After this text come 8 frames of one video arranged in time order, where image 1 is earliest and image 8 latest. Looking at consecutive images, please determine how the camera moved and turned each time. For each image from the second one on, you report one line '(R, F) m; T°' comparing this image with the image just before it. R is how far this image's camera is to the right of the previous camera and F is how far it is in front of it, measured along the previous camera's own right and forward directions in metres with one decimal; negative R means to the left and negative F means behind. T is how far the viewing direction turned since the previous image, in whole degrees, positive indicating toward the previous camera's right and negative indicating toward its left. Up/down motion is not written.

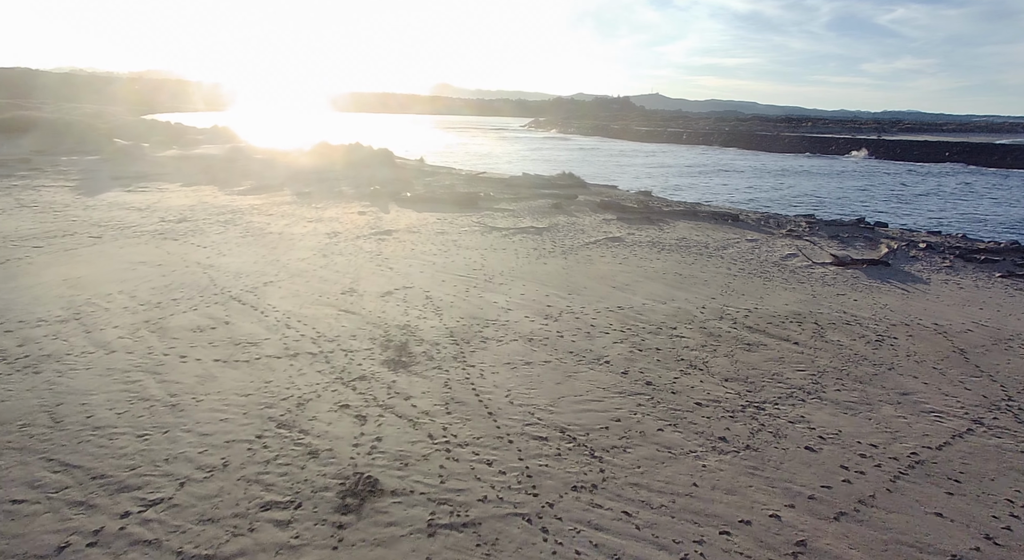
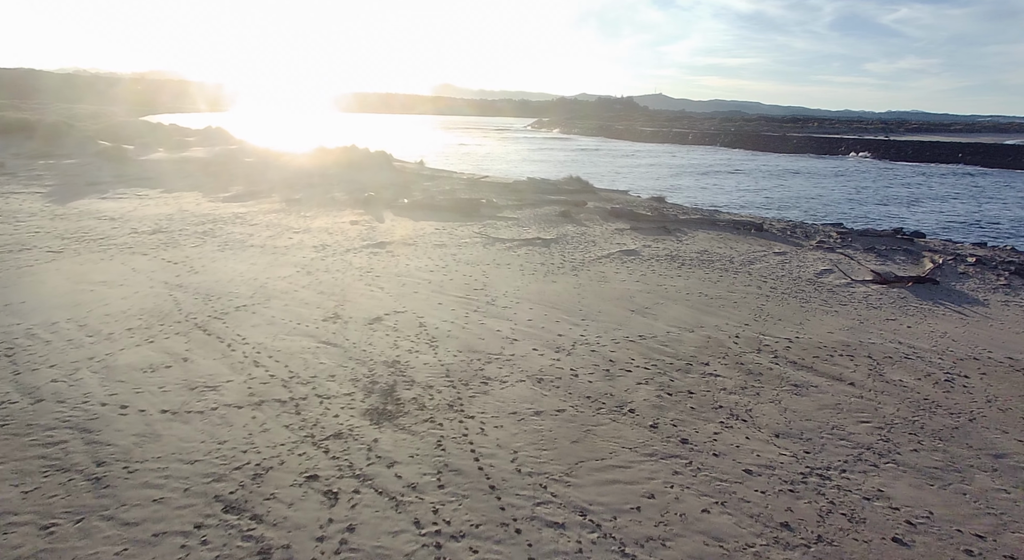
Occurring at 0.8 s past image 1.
(0.0, +1.2) m; 0°
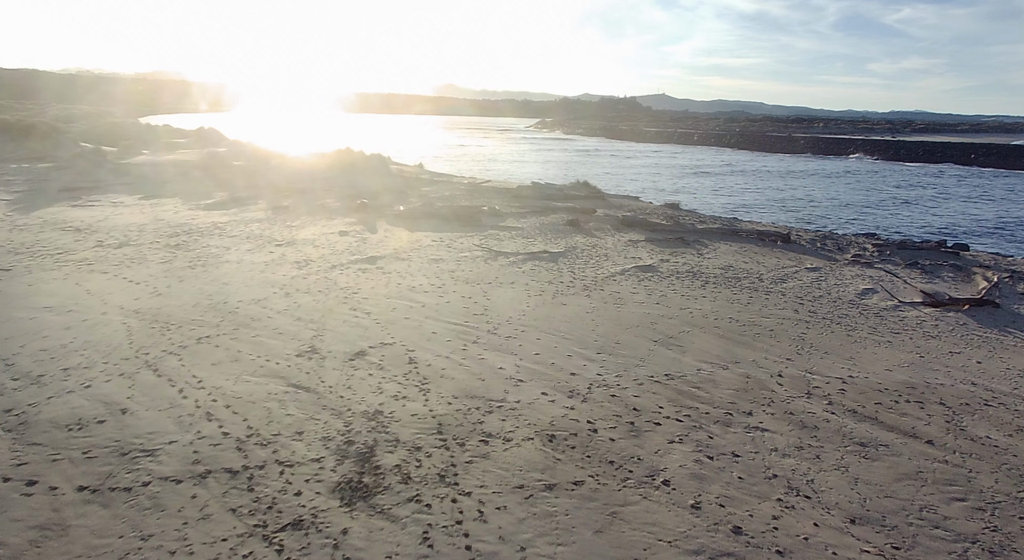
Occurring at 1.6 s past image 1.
(0.0, +1.2) m; 0°
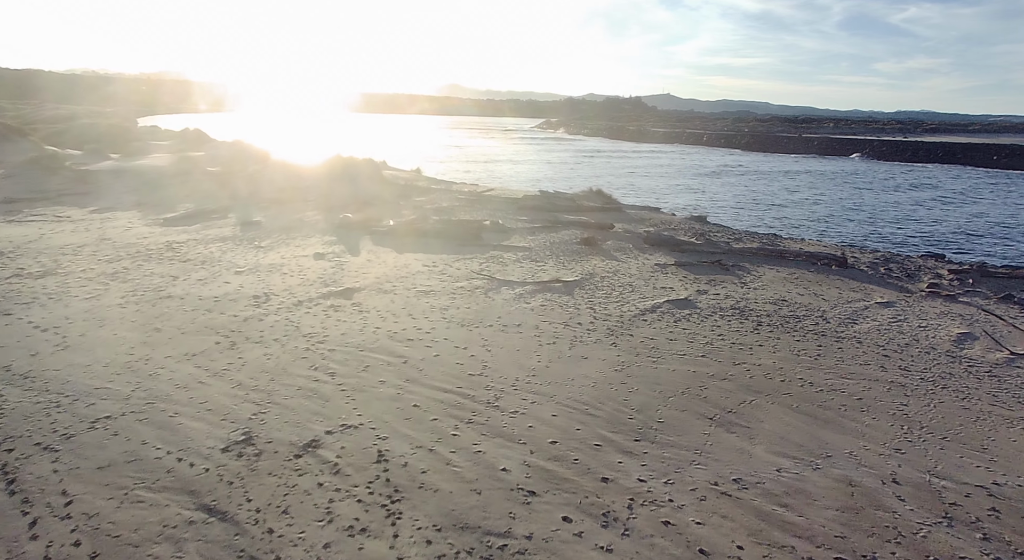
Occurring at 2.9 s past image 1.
(0.0, +2.0) m; 0°
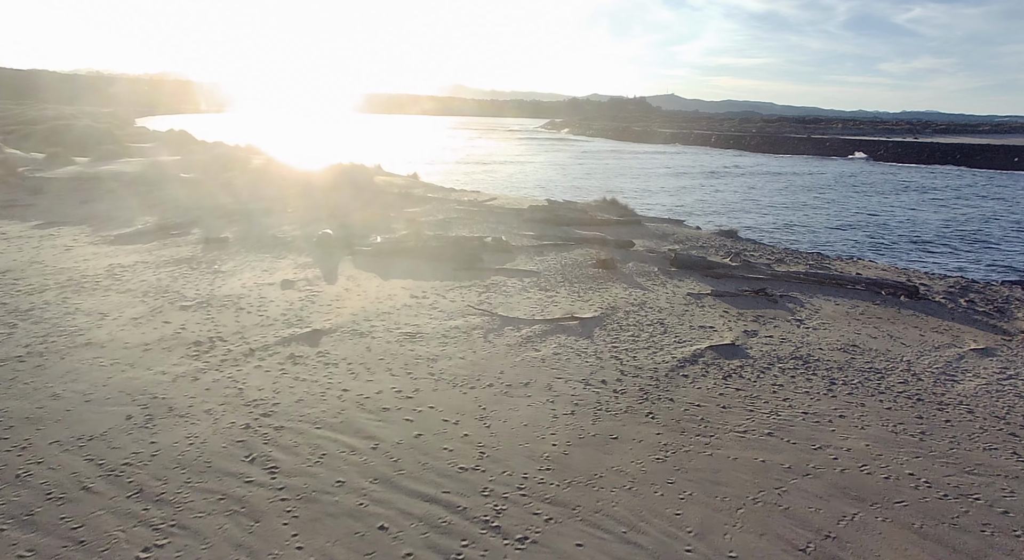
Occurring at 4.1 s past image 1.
(0.0, +1.8) m; 0°
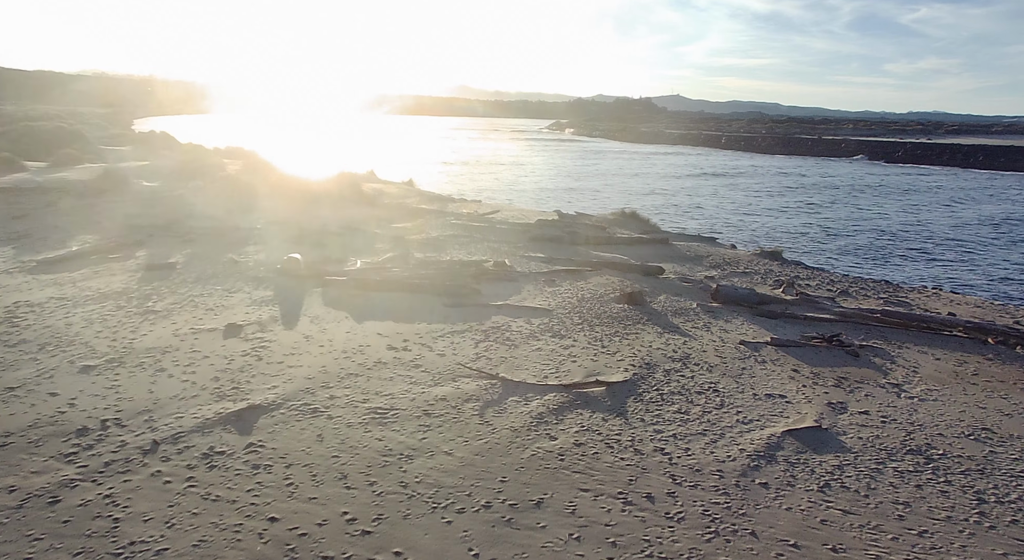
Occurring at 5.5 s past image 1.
(0.0, +2.0) m; 0°
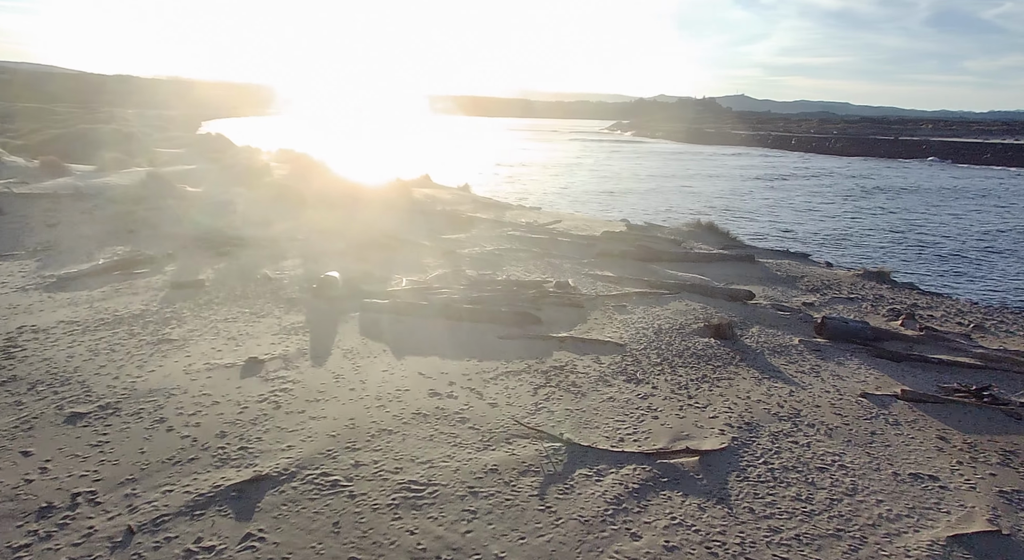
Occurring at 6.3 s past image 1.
(-0.1, +1.2) m; -5°
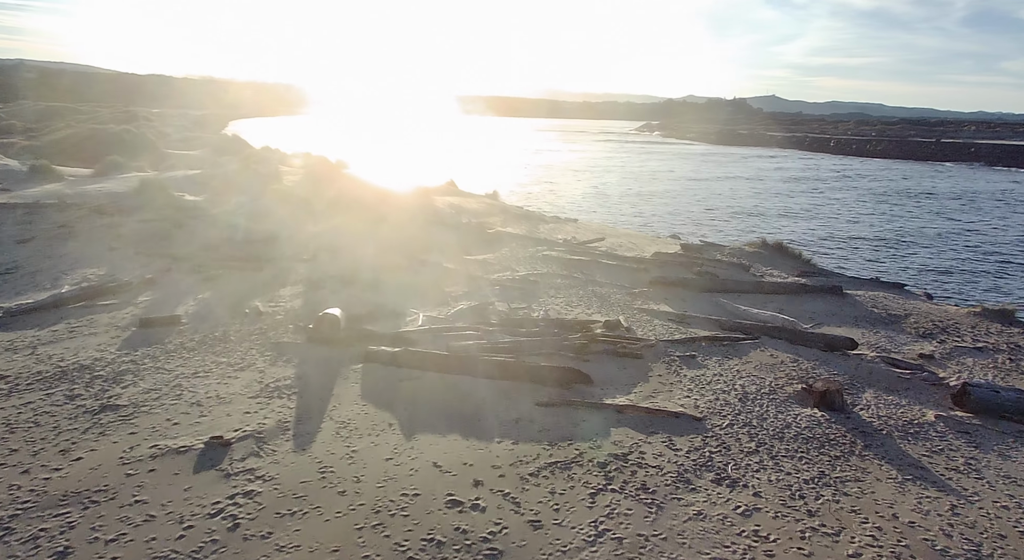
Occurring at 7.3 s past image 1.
(-0.2, +1.7) m; -2°
